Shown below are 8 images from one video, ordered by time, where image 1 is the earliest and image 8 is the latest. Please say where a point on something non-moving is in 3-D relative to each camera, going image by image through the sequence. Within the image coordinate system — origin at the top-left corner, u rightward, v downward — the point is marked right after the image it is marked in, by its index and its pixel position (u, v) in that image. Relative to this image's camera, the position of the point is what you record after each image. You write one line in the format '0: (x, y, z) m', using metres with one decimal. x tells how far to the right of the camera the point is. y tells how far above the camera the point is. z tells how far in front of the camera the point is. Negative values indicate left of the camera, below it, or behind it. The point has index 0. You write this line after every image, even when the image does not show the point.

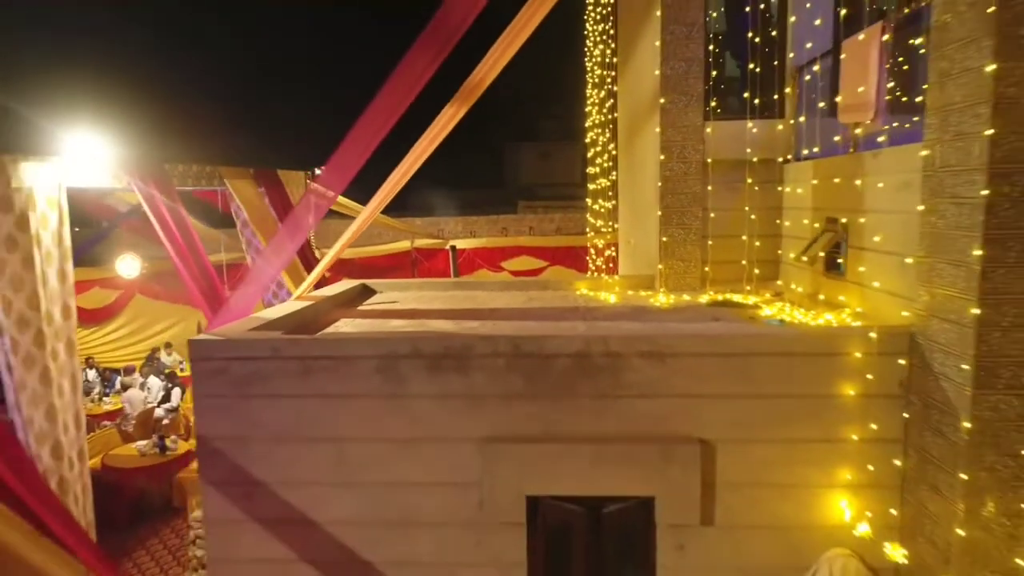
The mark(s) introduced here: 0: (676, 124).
0: (+0.9, +1.0, +4.2) m
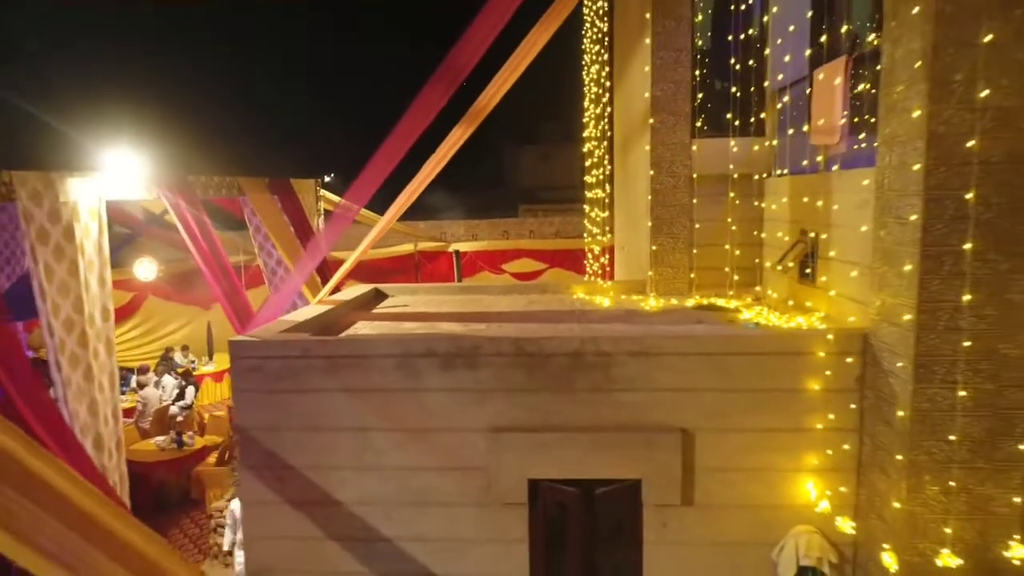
0: (+1.0, +0.9, +4.5) m
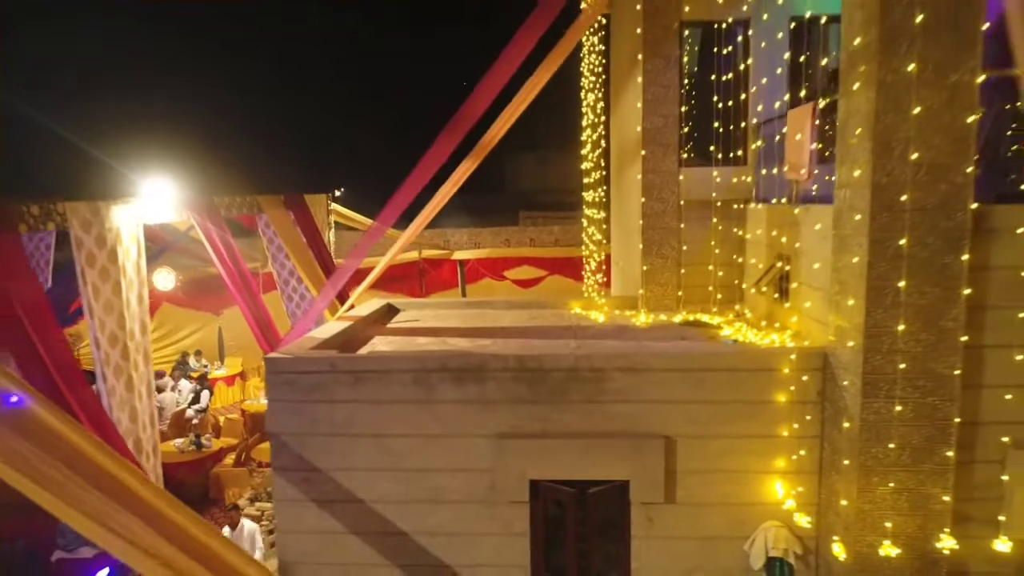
0: (+1.0, +0.8, +5.0) m
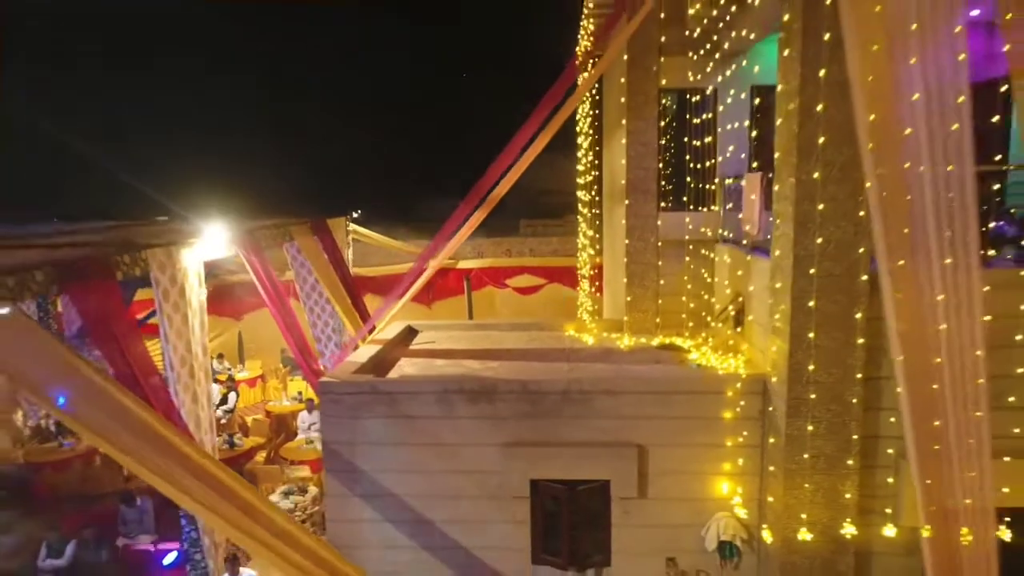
0: (+1.0, +0.6, +5.8) m
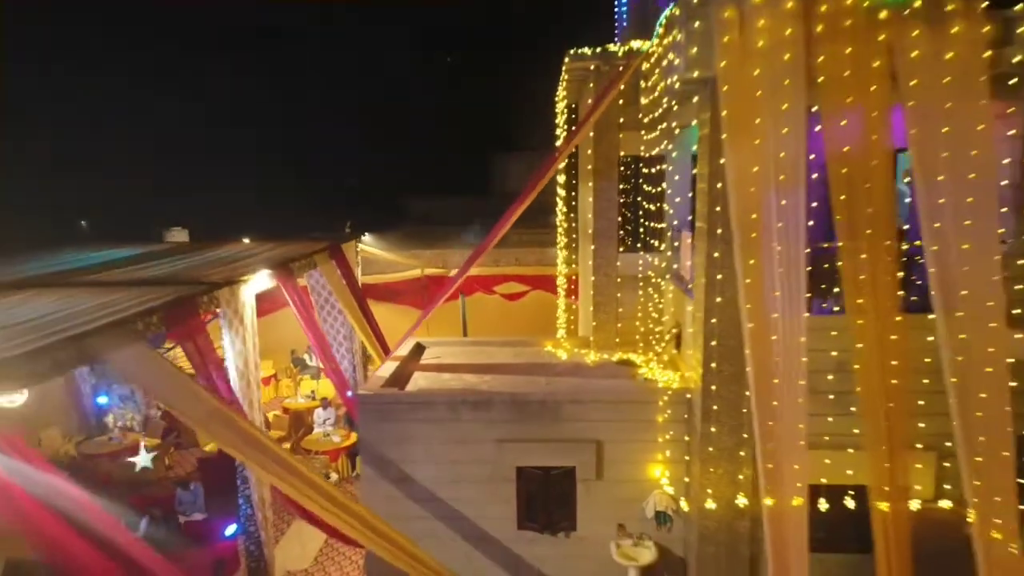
0: (+0.9, +0.3, +7.3) m
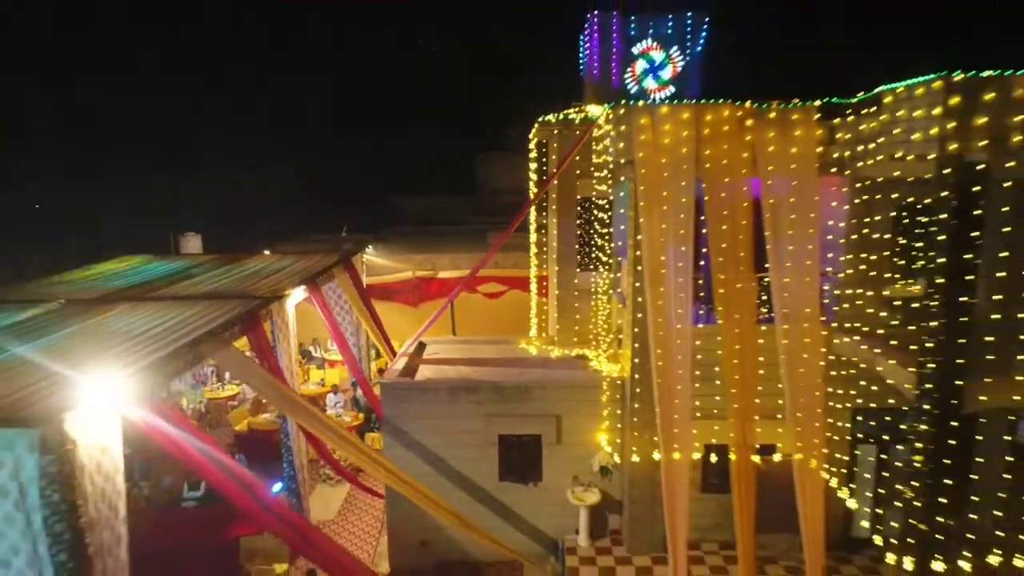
0: (+0.7, +0.2, +9.5) m
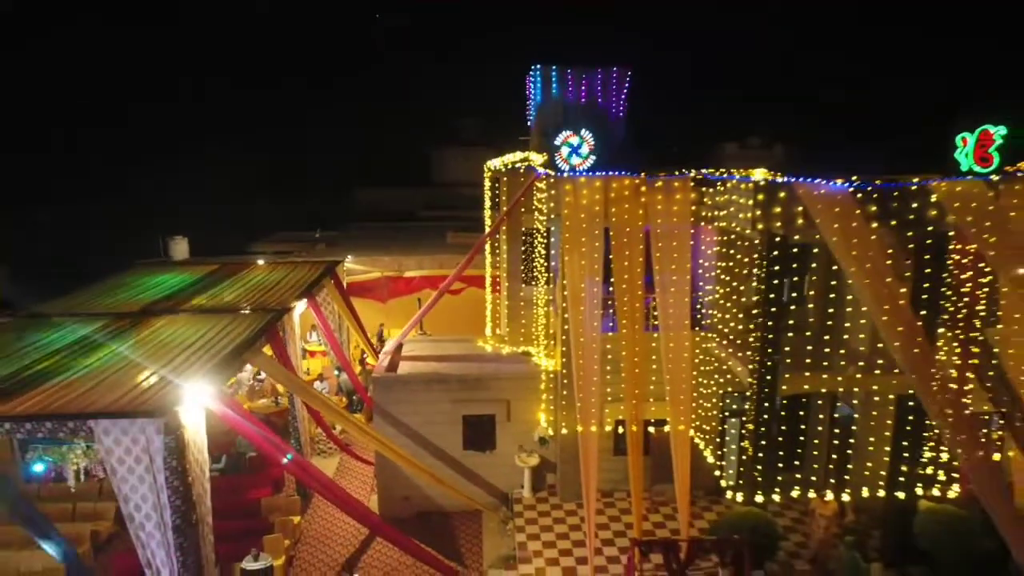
0: (0.0, 0.0, +12.1) m
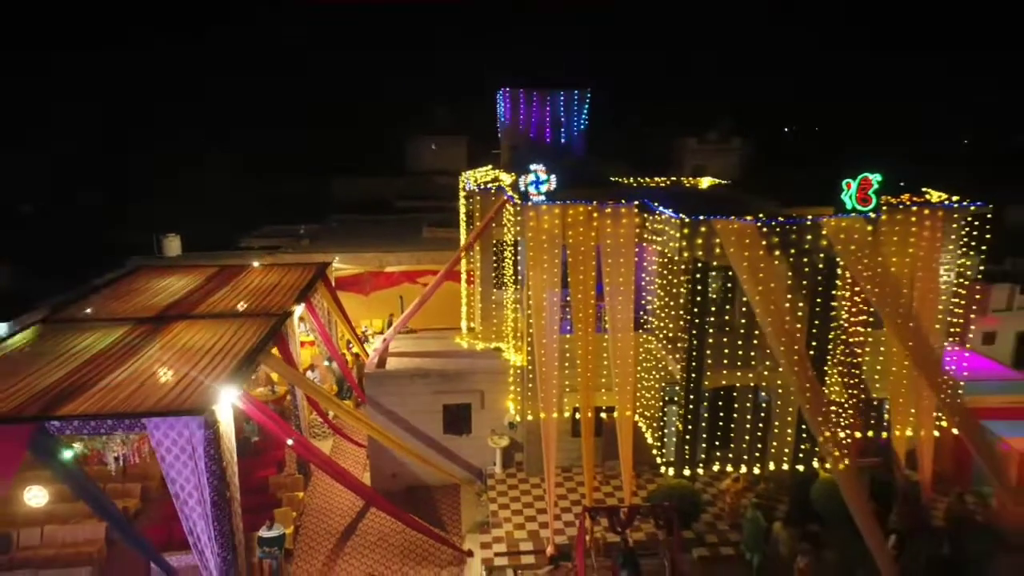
0: (-0.5, -0.1, +13.8) m
